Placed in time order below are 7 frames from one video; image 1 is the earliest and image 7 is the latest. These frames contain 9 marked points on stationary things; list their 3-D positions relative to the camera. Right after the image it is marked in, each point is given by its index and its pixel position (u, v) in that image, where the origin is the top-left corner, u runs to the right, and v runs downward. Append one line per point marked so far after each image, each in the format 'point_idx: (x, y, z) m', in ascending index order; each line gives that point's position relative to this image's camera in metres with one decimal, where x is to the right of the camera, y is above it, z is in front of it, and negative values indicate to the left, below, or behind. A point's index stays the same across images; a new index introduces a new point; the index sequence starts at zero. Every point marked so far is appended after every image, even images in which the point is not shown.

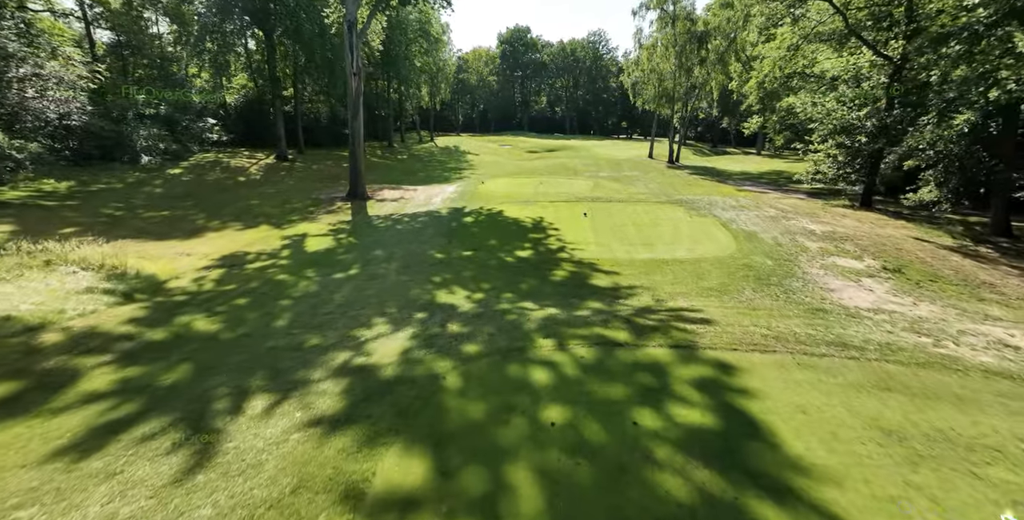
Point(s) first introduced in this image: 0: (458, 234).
0: (-1.1, +0.4, +9.6) m
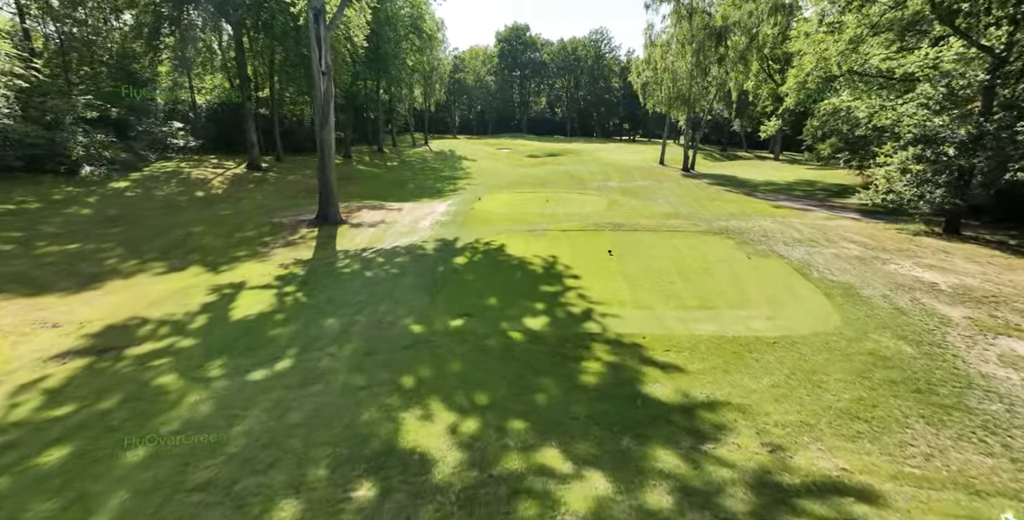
0: (-1.0, -0.4, +7.2) m
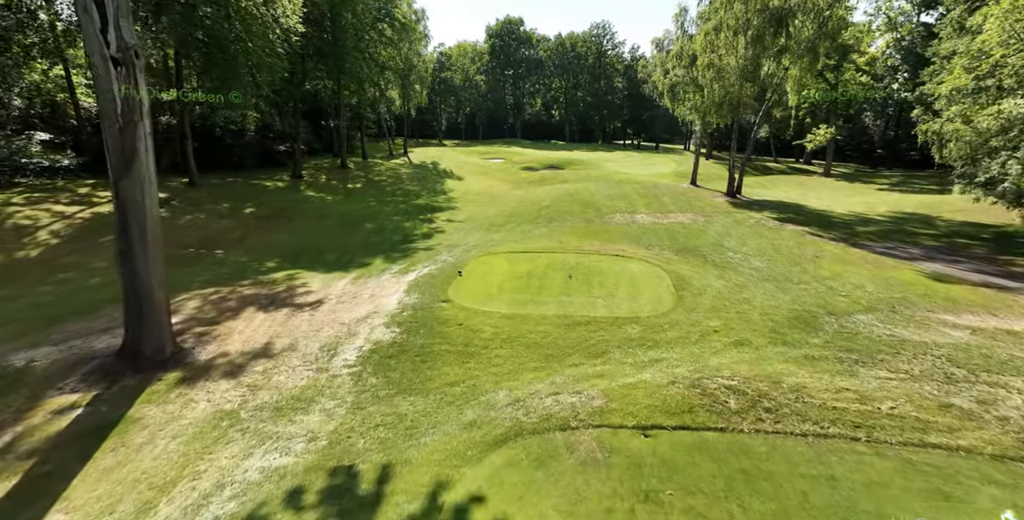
0: (-0.8, -2.6, +0.9) m
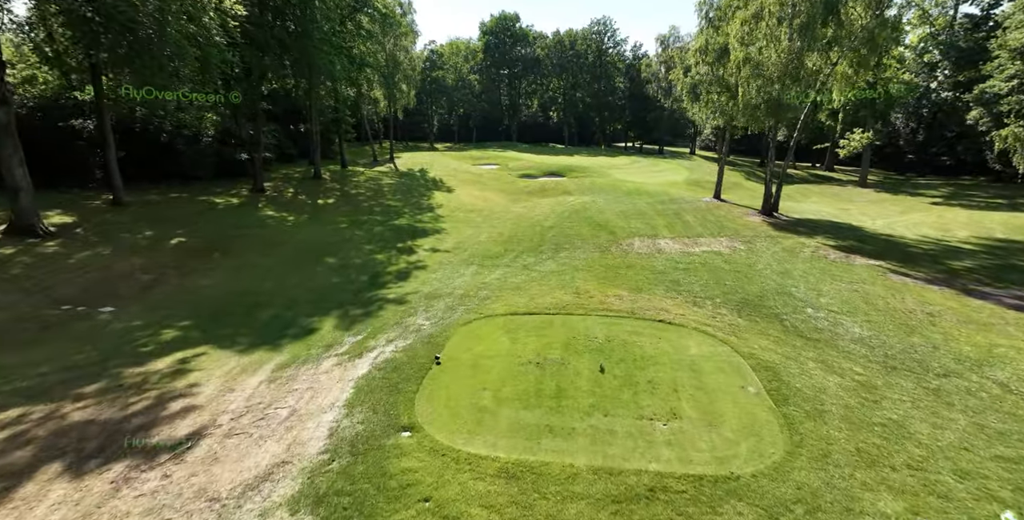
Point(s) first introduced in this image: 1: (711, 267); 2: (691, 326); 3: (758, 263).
0: (-0.7, -3.7, -2.7) m
1: (+5.5, -0.2, +13.5) m
2: (+3.1, -1.0, +8.4) m
3: (+7.0, -0.1, +13.8) m
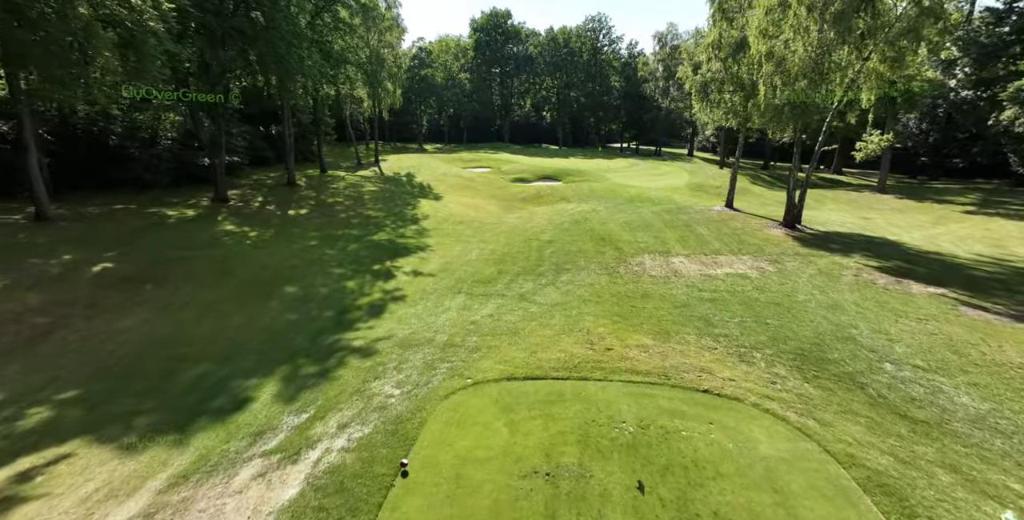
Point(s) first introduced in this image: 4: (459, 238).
0: (-0.5, -4.3, -4.9) m
1: (+5.4, -0.8, +11.4) m
2: (+3.1, -1.7, +6.2) m
3: (+6.9, -0.7, +11.7) m
4: (-2.0, +1.0, +18.6) m
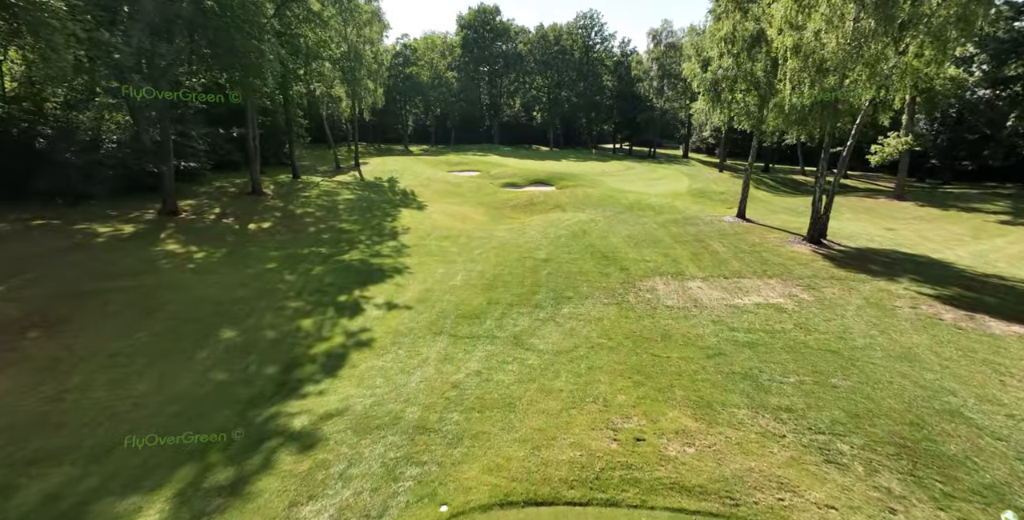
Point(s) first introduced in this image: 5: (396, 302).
0: (-0.3, -5.0, -7.1) m
1: (+5.3, -1.5, +9.3) m
2: (+3.1, -2.4, +4.0) m
3: (+6.7, -1.4, +9.6) m
4: (-2.3, +0.2, +16.3) m
5: (-3.0, -0.9, +12.3) m
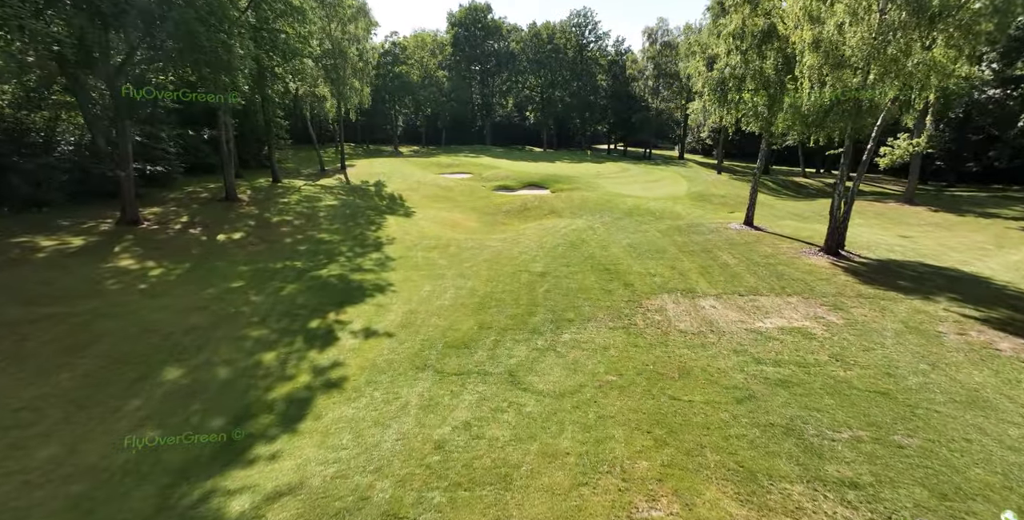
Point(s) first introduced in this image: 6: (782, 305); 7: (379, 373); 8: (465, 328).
0: (-0.1, -5.5, -8.5) m
1: (+5.2, -1.9, +8.0) m
2: (+3.1, -2.8, +2.7) m
3: (+6.6, -1.8, +8.3) m
4: (-2.5, -0.2, +14.8) m
5: (-3.1, -1.4, +10.9) m
6: (+6.6, -0.9, +11.9) m
7: (-2.5, -1.9, +8.8) m
8: (-1.1, -1.3, +11.2) m
